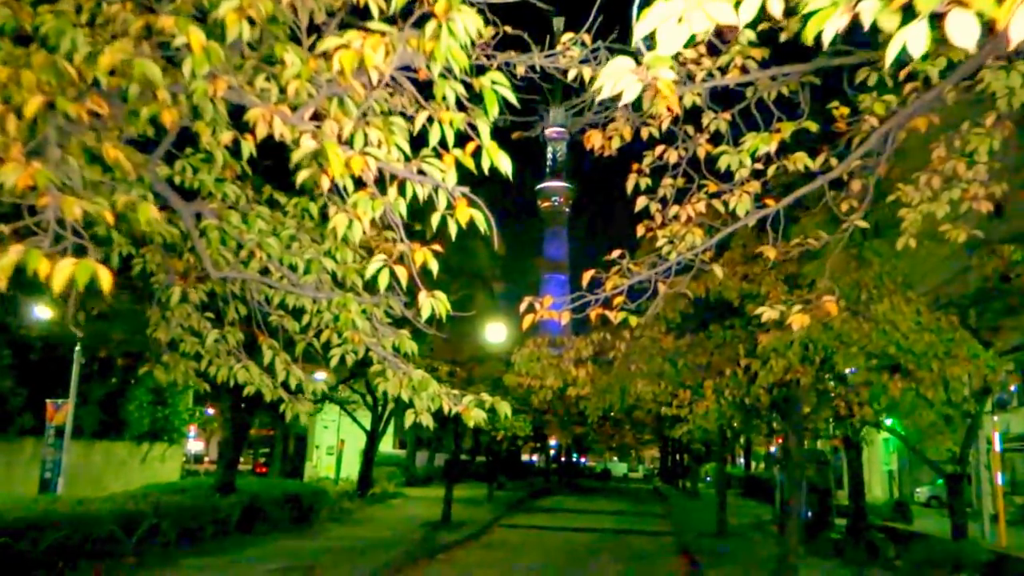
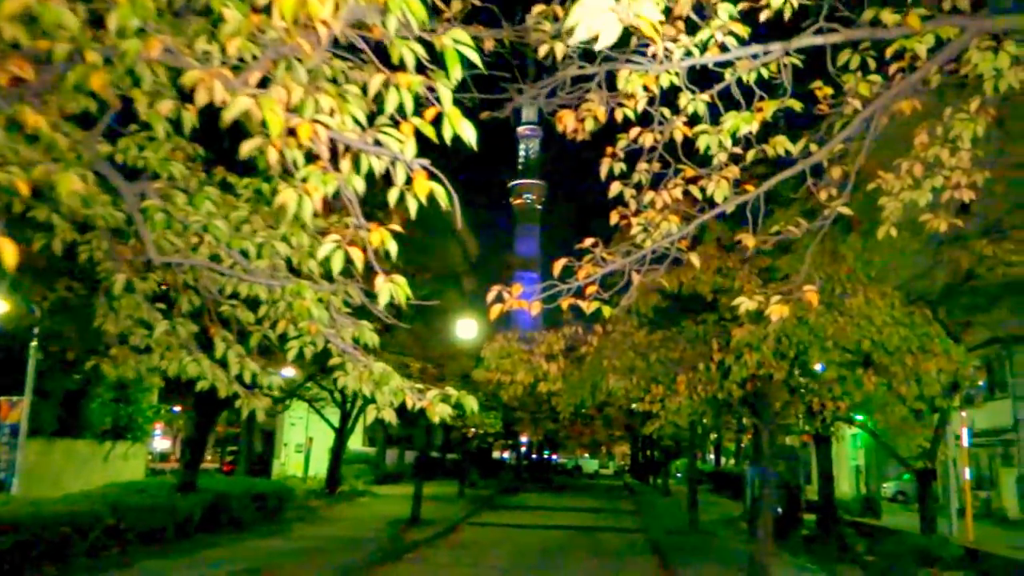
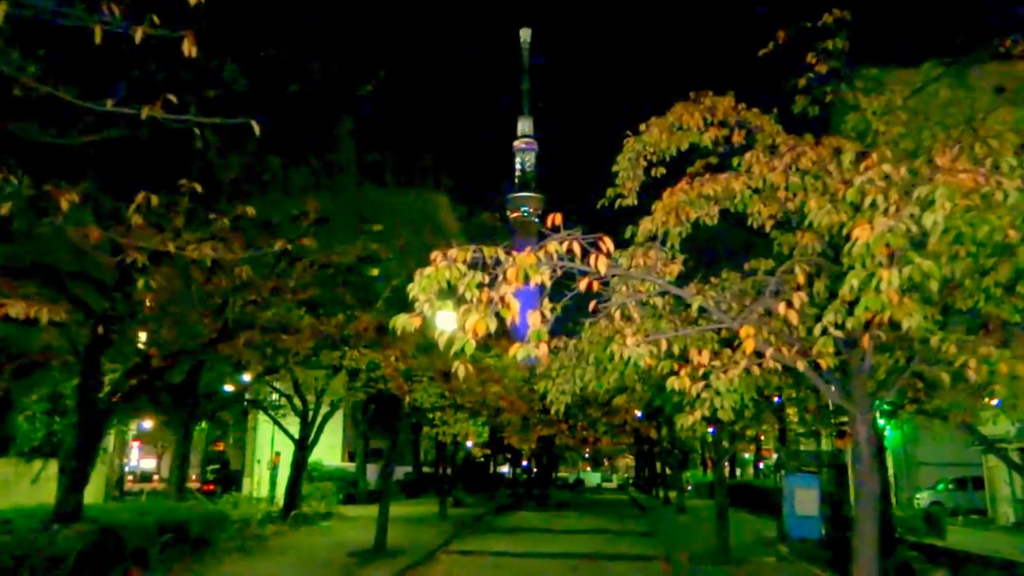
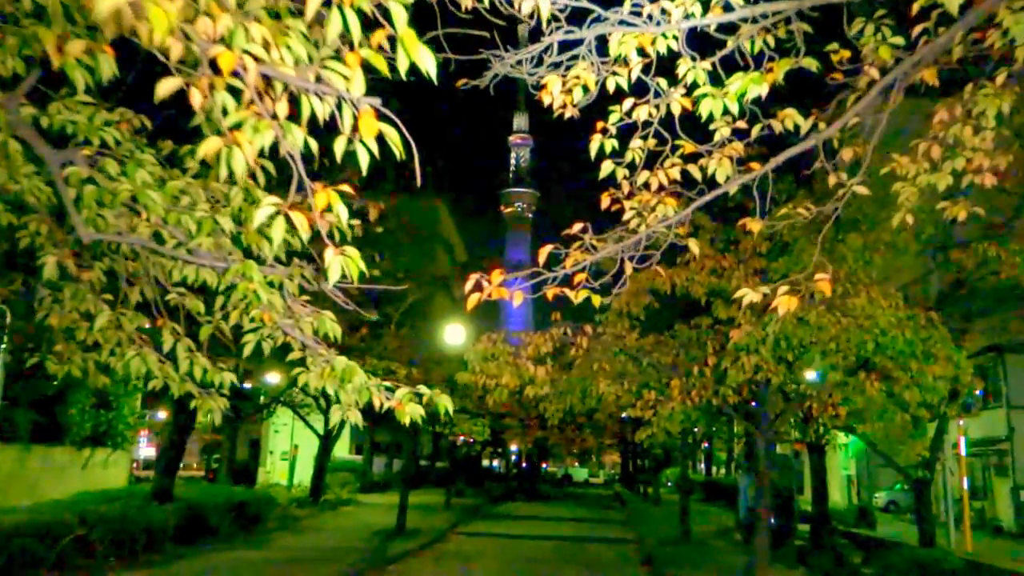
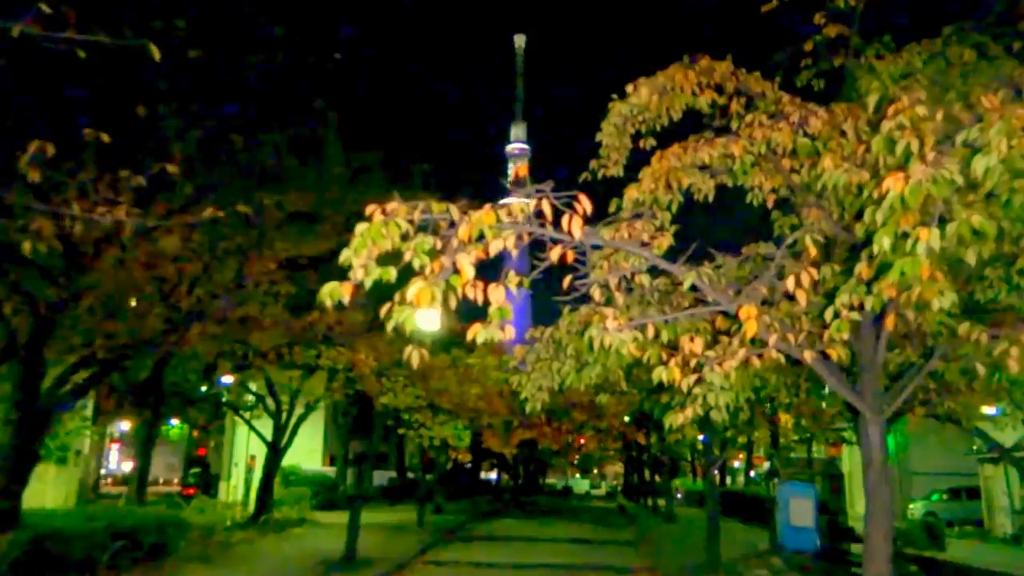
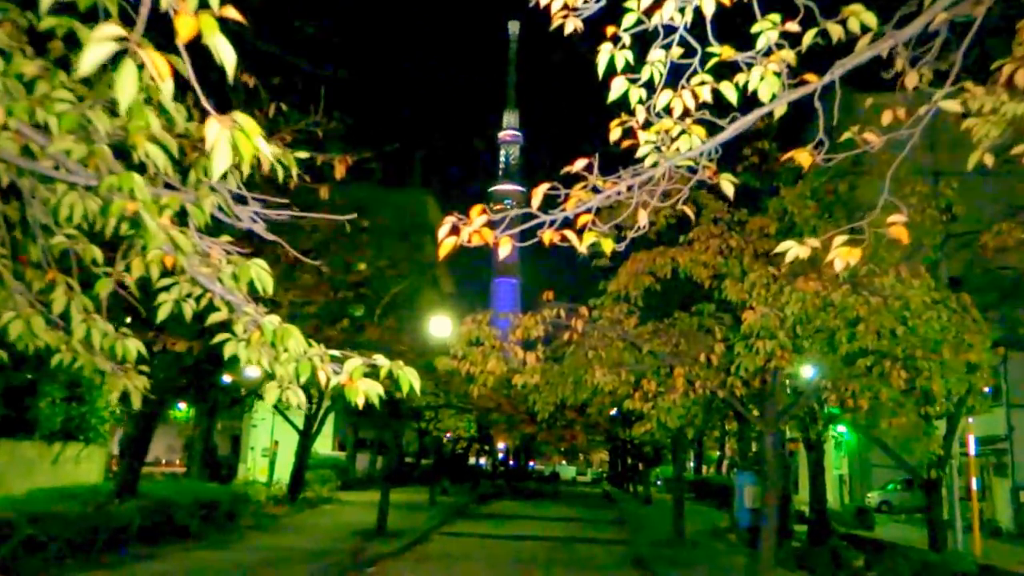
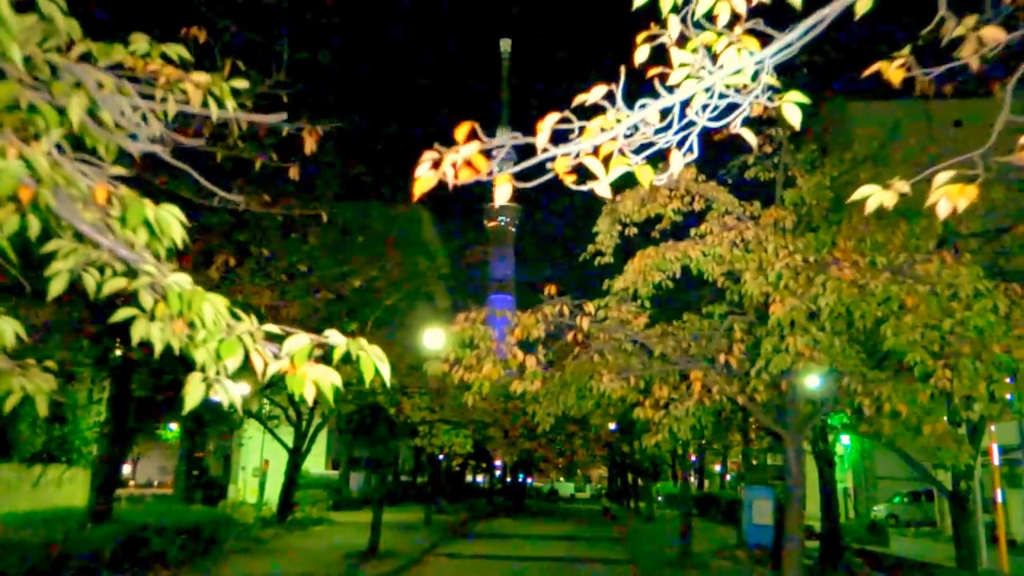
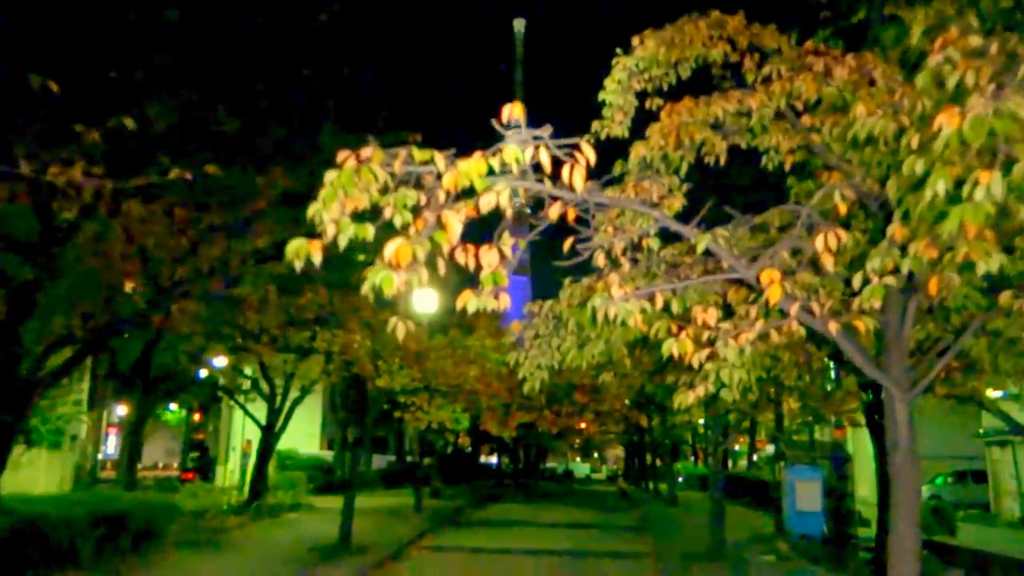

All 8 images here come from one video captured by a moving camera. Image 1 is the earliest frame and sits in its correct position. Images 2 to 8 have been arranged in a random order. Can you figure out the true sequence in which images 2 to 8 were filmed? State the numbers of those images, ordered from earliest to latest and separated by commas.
2, 4, 6, 7, 3, 5, 8
